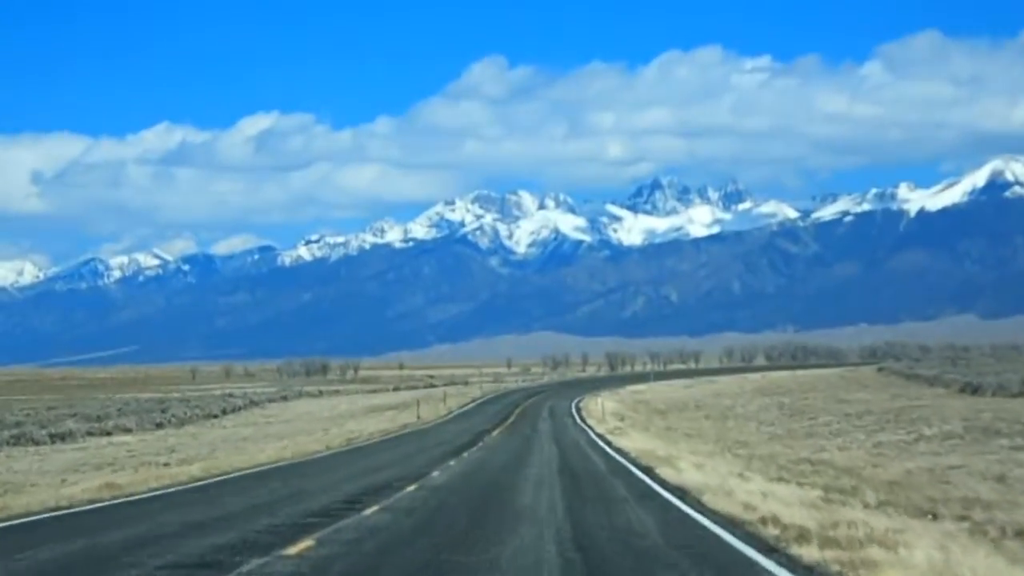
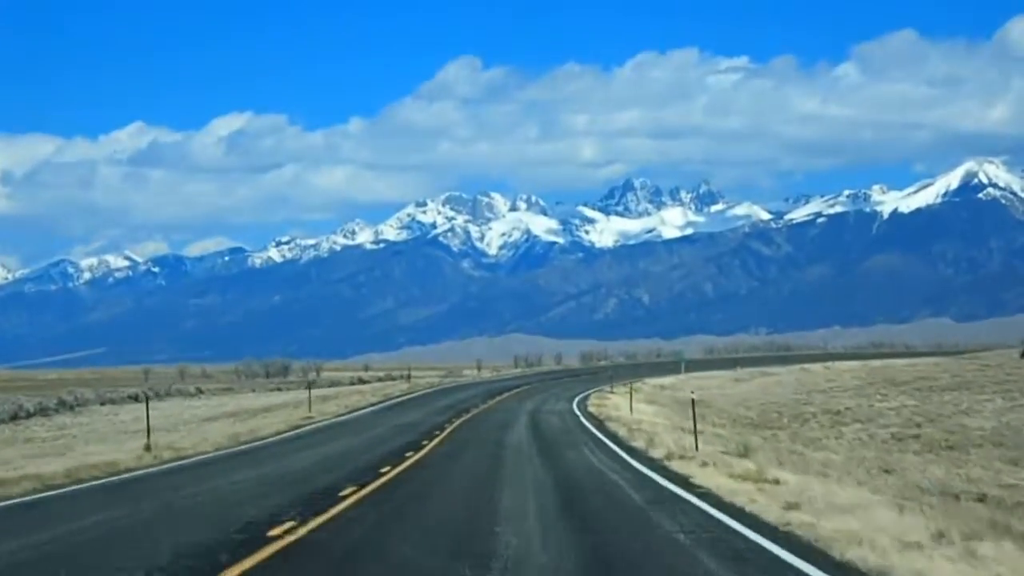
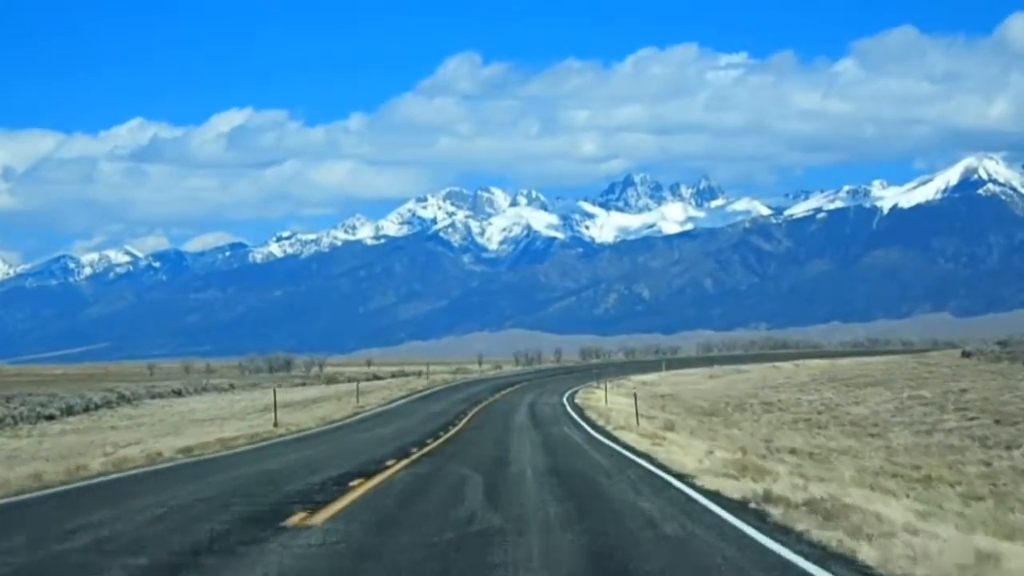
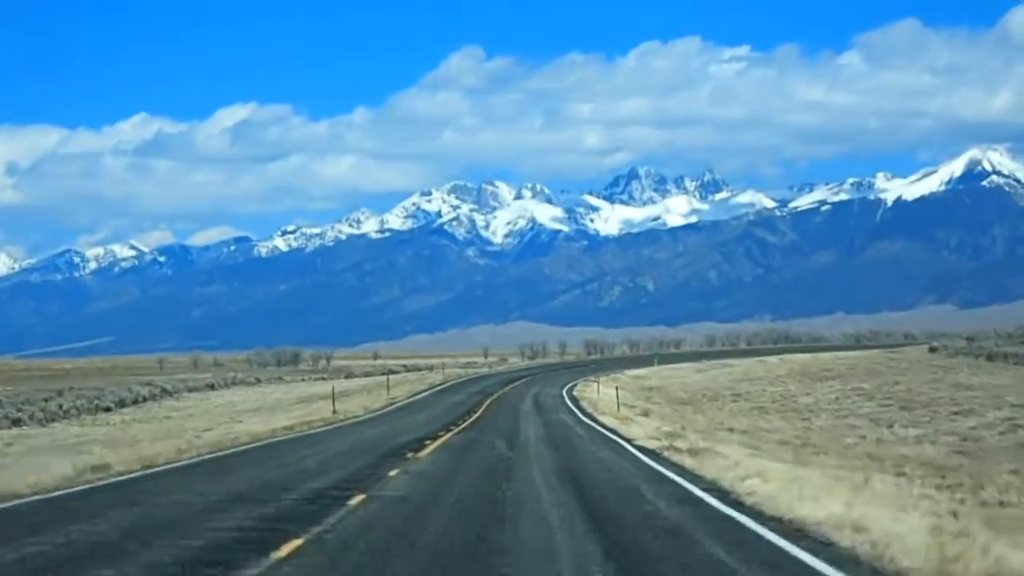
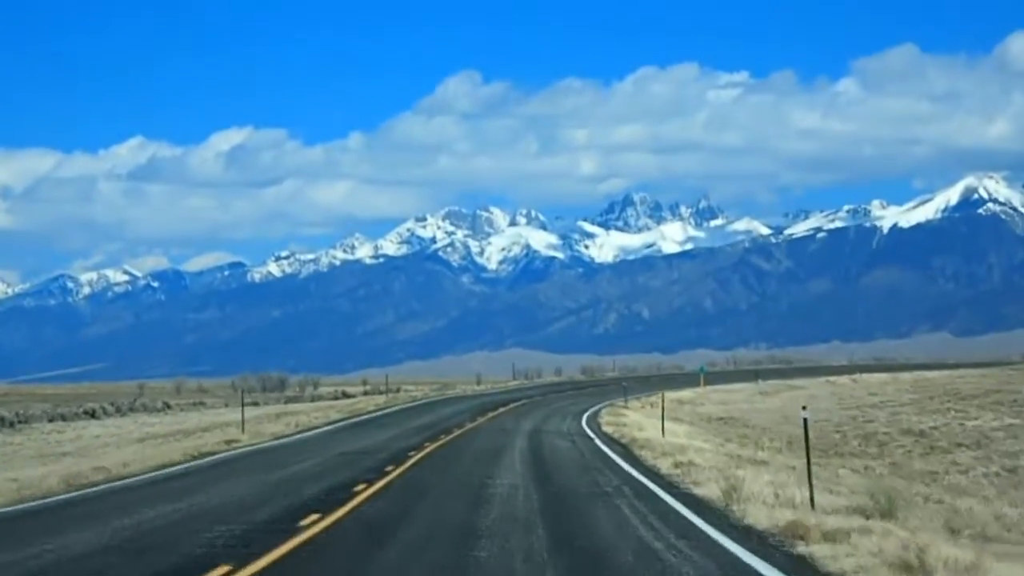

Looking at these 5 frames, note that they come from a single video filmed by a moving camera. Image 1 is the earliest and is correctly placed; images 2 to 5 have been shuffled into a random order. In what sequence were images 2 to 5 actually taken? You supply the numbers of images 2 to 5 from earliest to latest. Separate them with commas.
4, 3, 2, 5
